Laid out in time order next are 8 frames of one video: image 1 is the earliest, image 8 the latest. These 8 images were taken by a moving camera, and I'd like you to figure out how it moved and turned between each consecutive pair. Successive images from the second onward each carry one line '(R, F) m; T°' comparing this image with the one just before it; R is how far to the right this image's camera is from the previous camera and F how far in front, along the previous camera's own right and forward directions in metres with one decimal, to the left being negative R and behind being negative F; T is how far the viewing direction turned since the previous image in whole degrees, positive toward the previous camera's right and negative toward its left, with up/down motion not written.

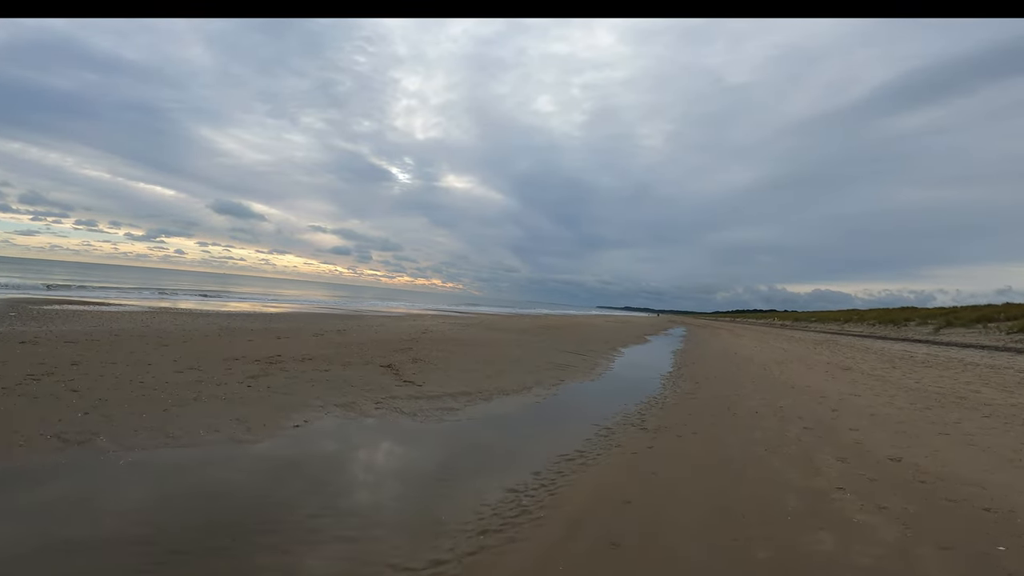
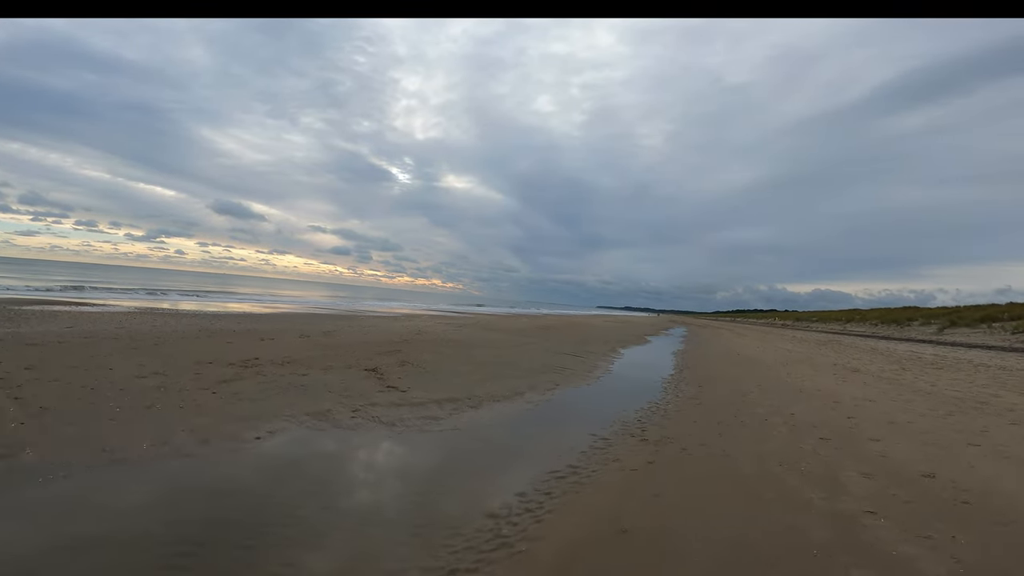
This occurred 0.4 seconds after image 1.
(-2.7, -5.3) m; 0°
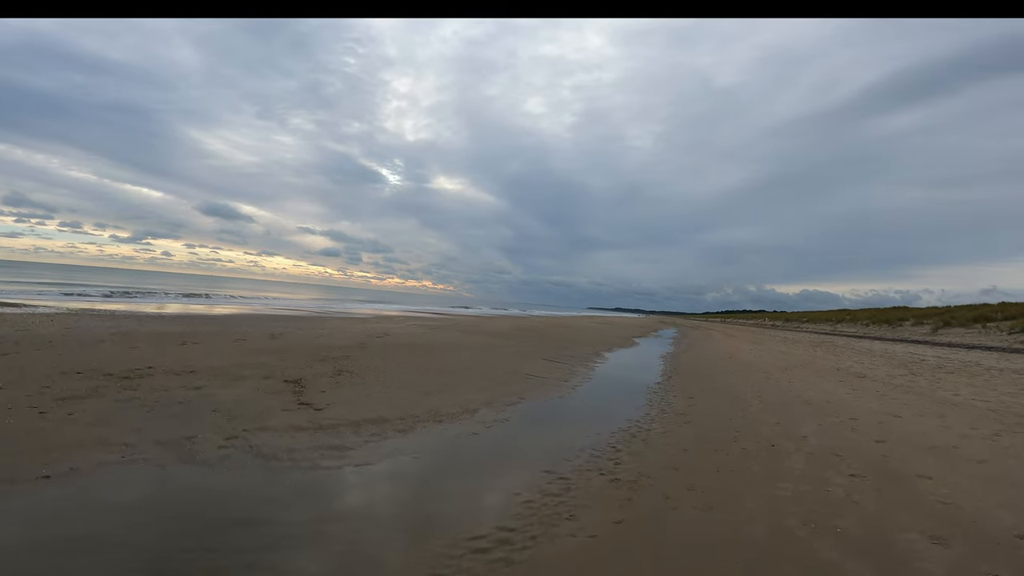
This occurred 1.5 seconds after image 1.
(+0.9, +2.2) m; +1°
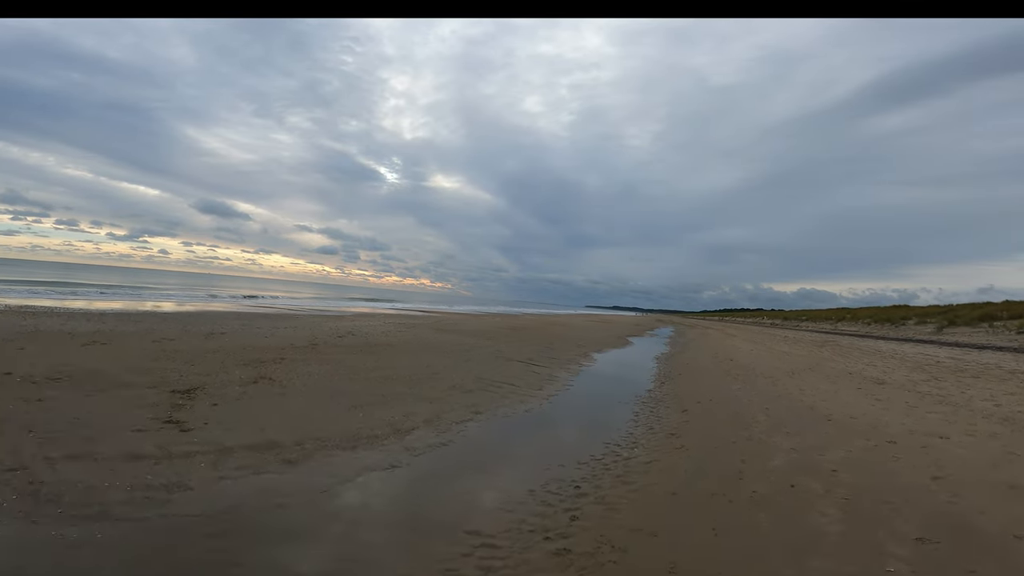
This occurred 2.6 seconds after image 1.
(+0.7, +1.8) m; 0°
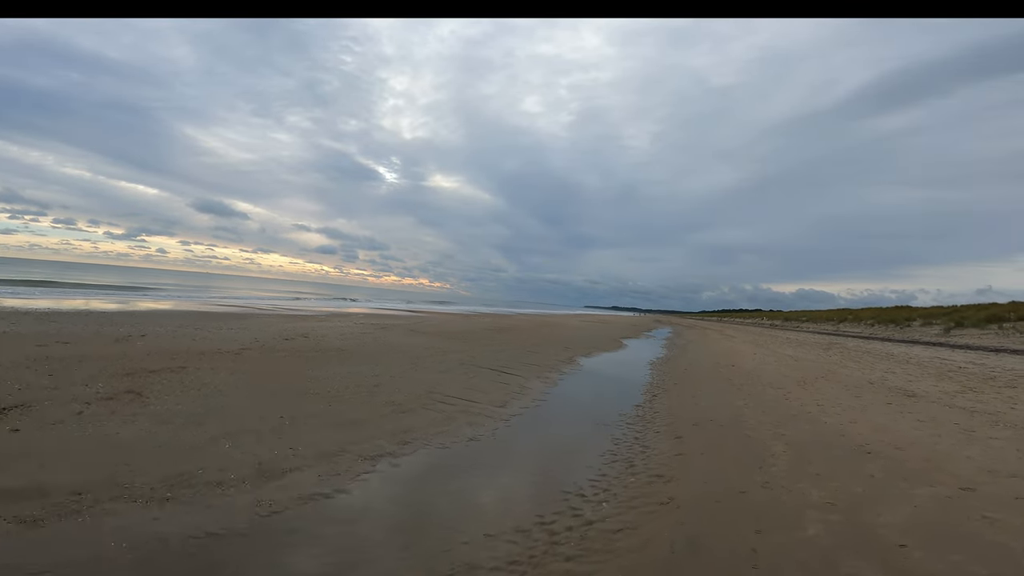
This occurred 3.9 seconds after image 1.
(-0.2, +1.0) m; 0°
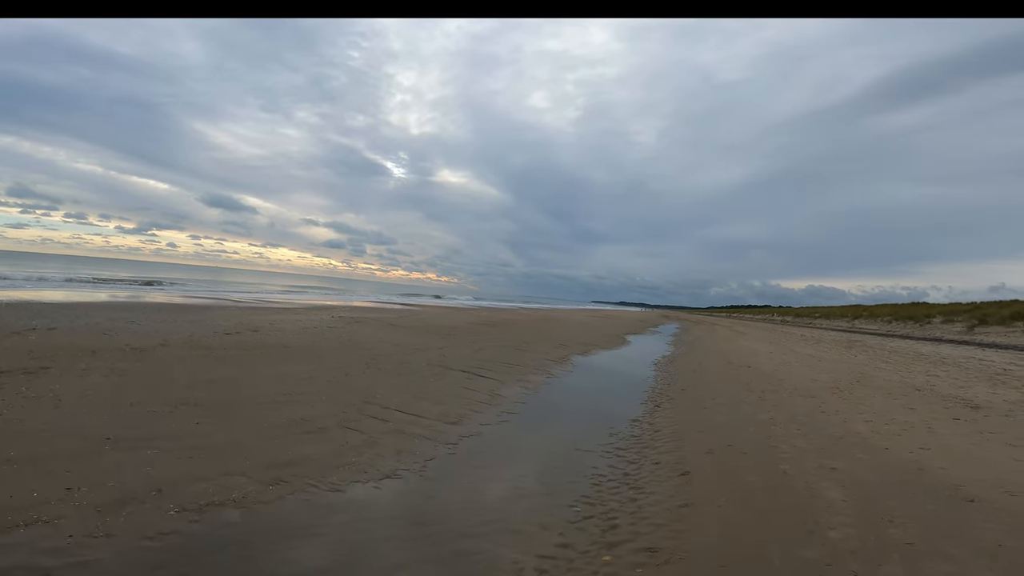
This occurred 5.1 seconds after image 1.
(+0.8, +2.2) m; -1°
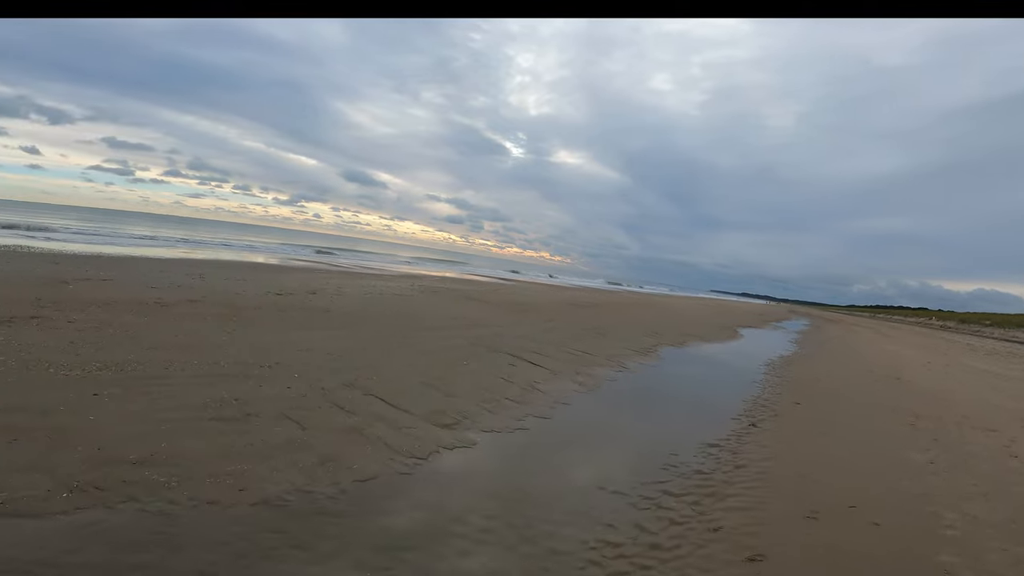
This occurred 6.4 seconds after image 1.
(+1.0, +2.0) m; -13°
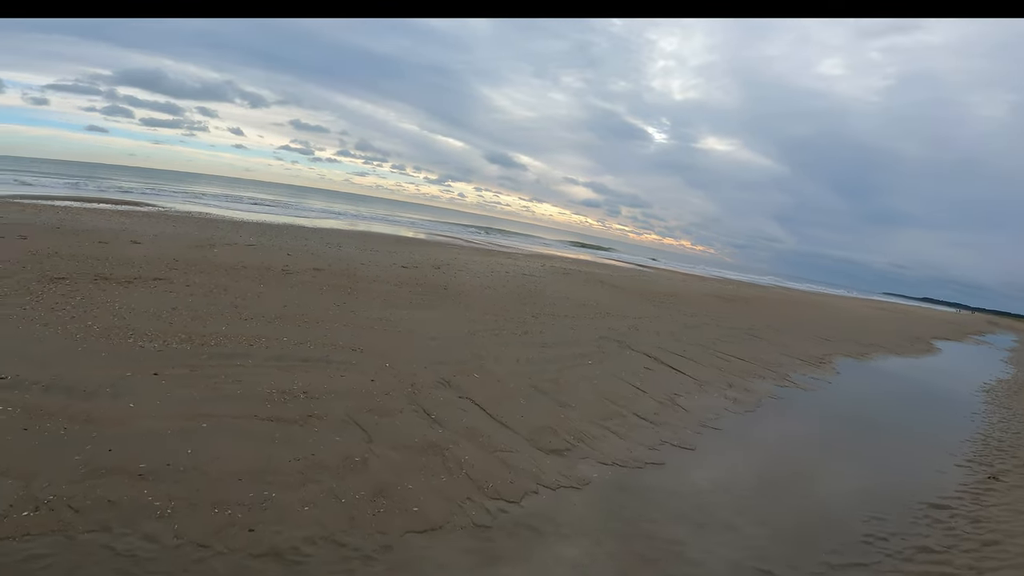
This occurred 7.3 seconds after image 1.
(-0.1, +1.4) m; -17°
